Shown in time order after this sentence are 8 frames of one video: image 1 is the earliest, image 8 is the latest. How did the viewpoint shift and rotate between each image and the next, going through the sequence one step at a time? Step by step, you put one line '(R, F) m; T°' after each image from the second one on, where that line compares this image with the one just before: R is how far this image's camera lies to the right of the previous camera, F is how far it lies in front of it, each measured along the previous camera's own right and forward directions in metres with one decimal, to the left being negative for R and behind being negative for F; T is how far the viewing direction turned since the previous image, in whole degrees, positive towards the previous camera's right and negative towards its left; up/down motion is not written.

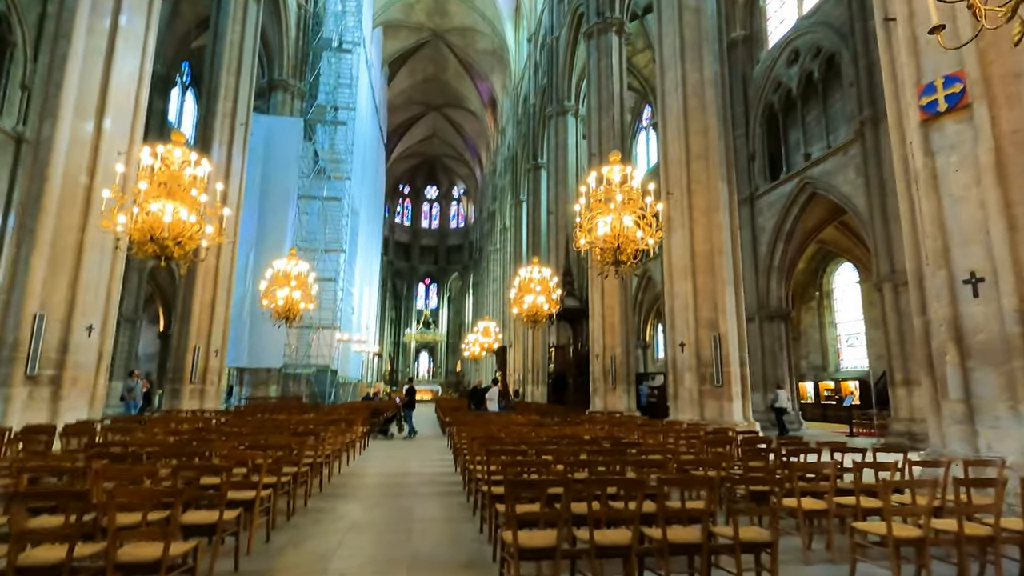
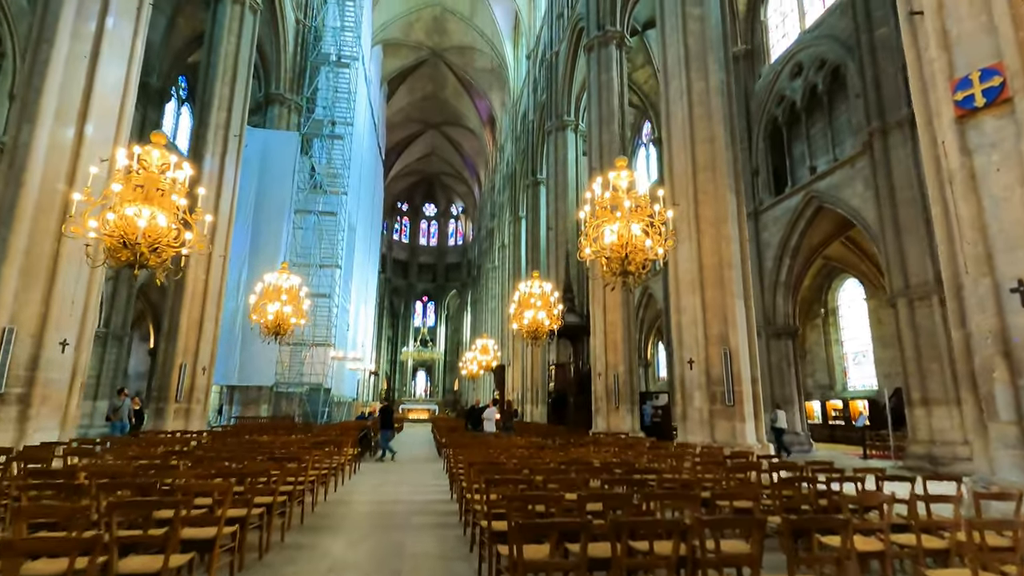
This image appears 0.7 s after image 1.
(0.0, +0.5) m; 0°
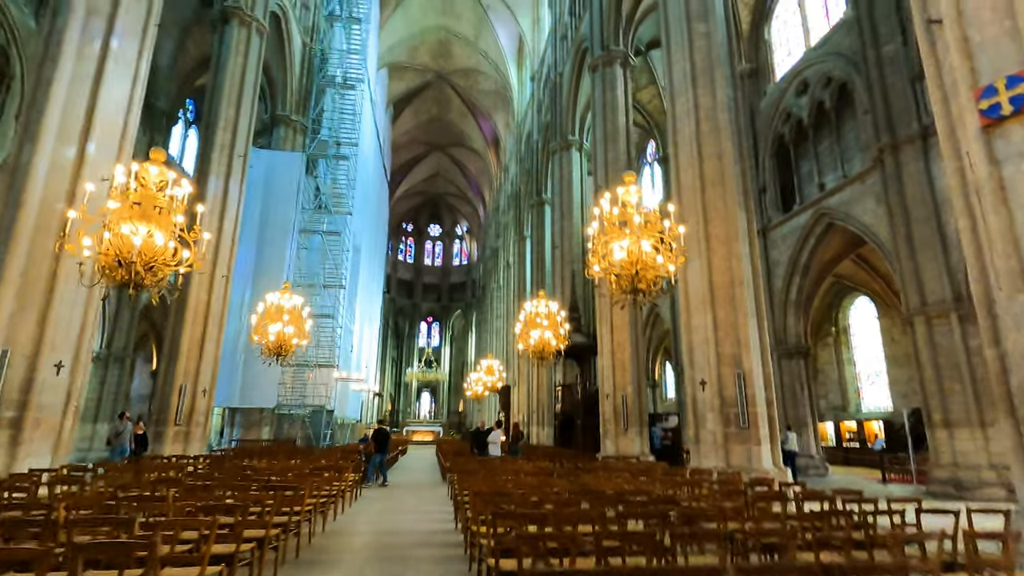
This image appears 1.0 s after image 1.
(0.0, +0.2) m; 0°
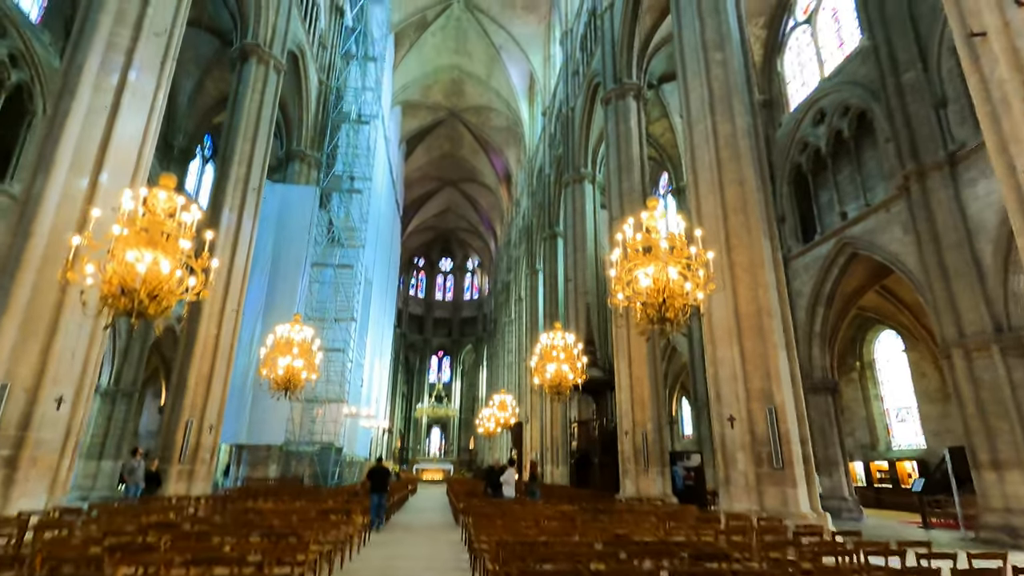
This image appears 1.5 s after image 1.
(-0.1, +0.4) m; -1°
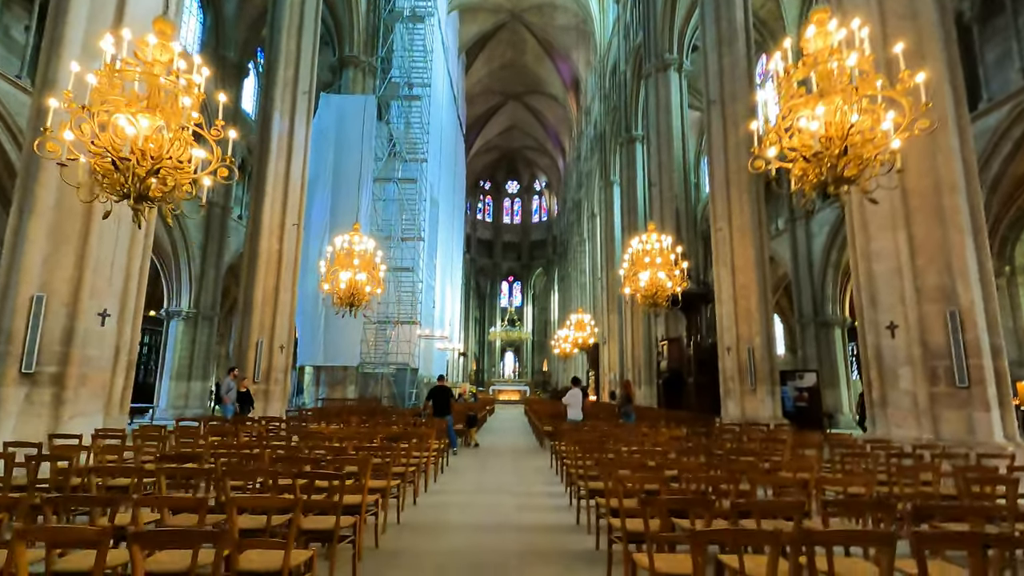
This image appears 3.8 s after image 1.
(-0.4, +1.7) m; -7°
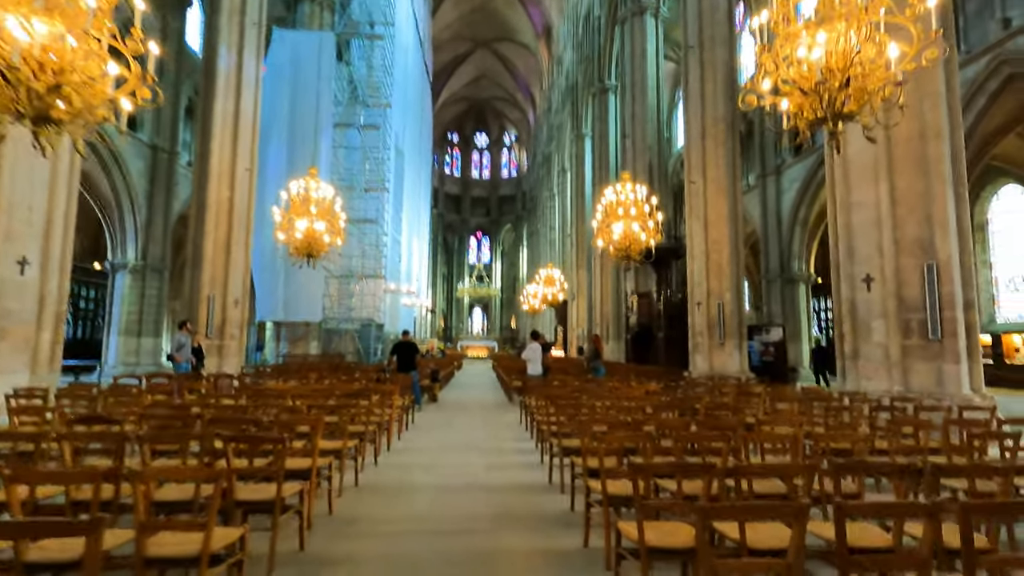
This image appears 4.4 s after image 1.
(0.0, +0.4) m; +3°
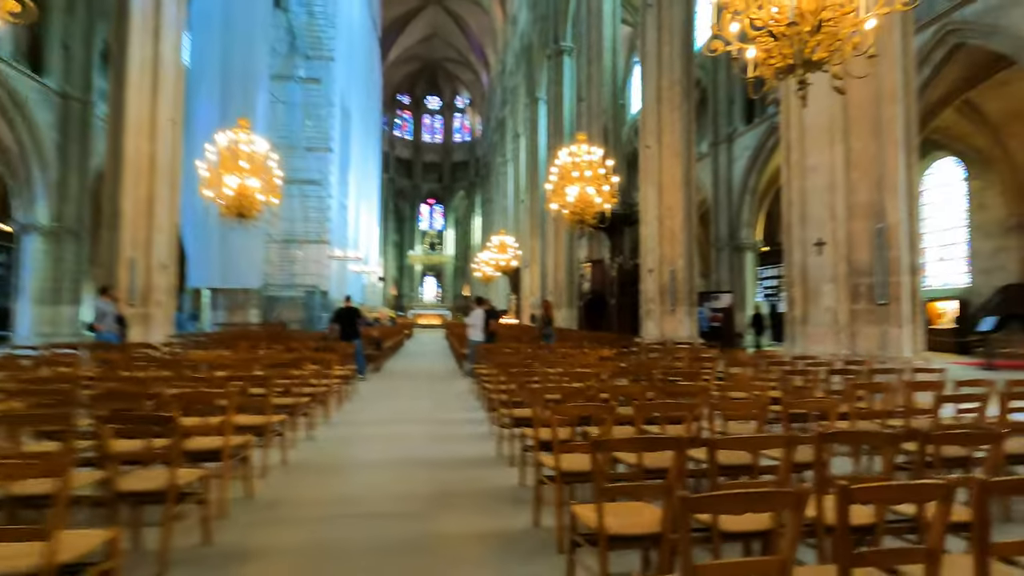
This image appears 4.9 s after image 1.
(+0.1, +0.4) m; +5°
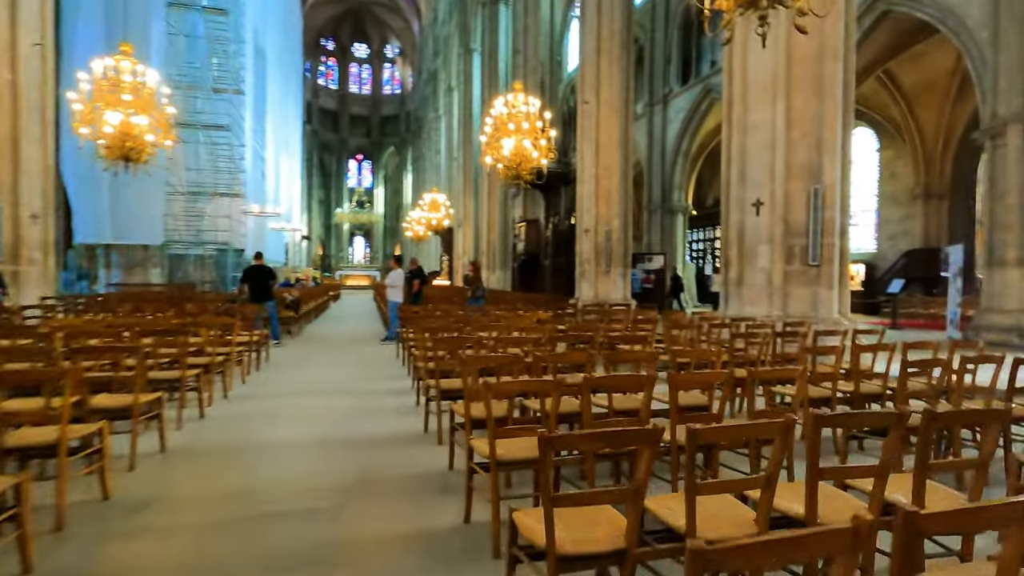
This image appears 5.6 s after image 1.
(0.0, +0.5) m; +7°
